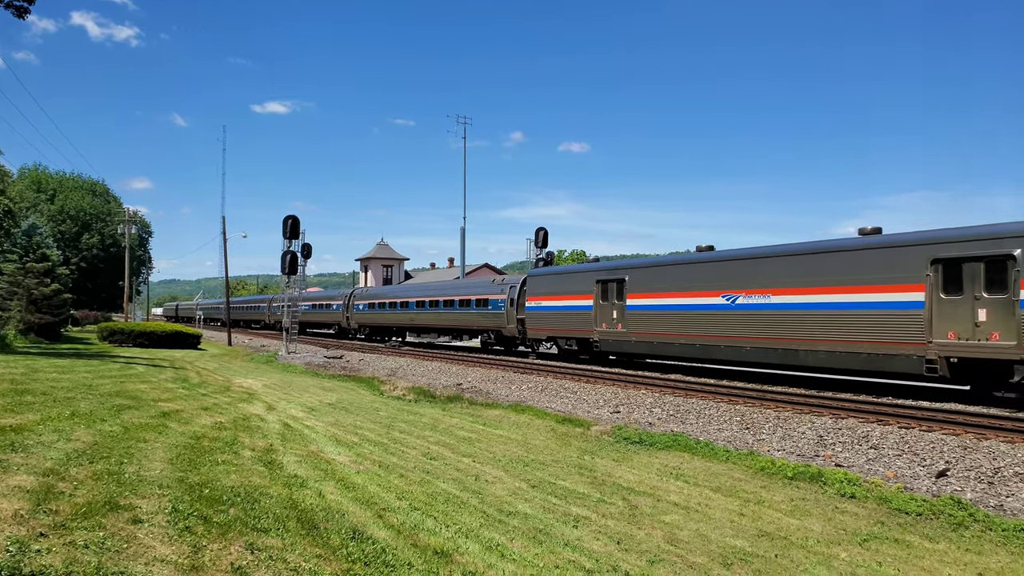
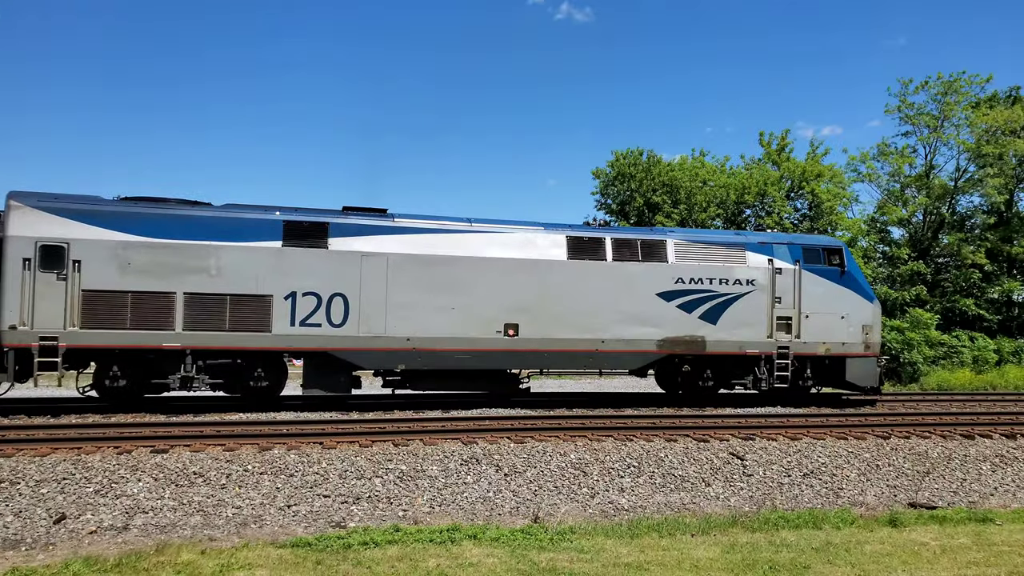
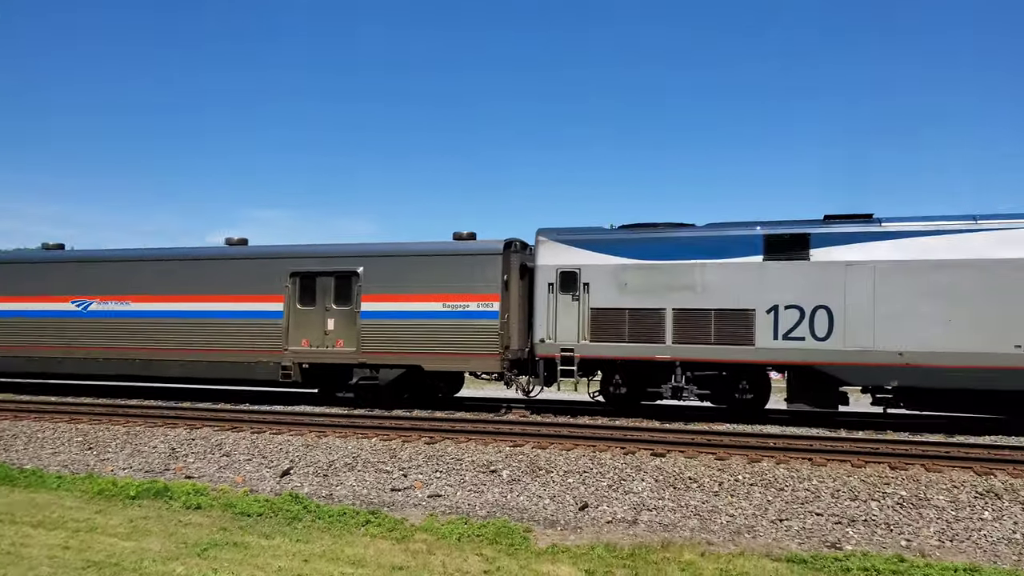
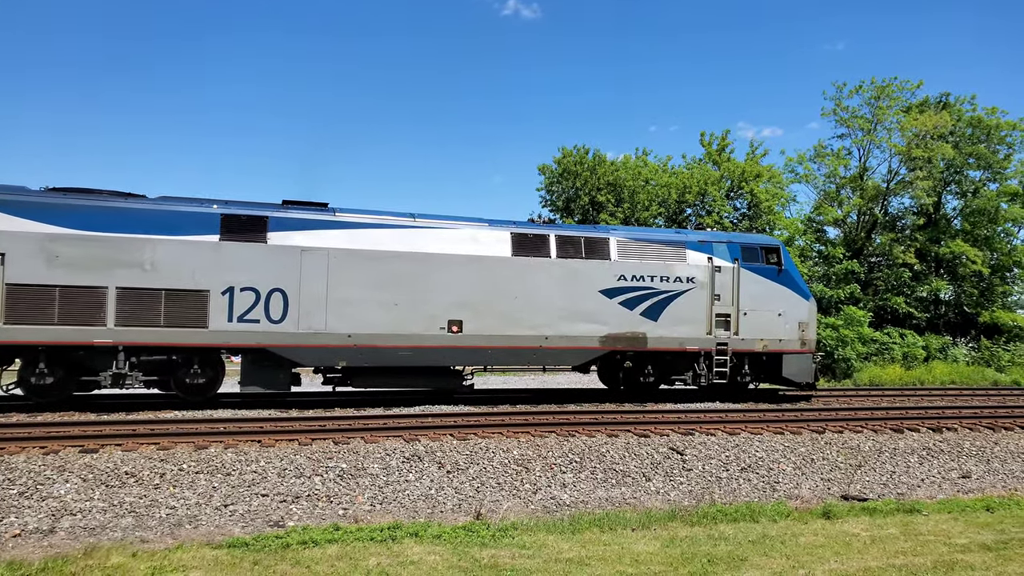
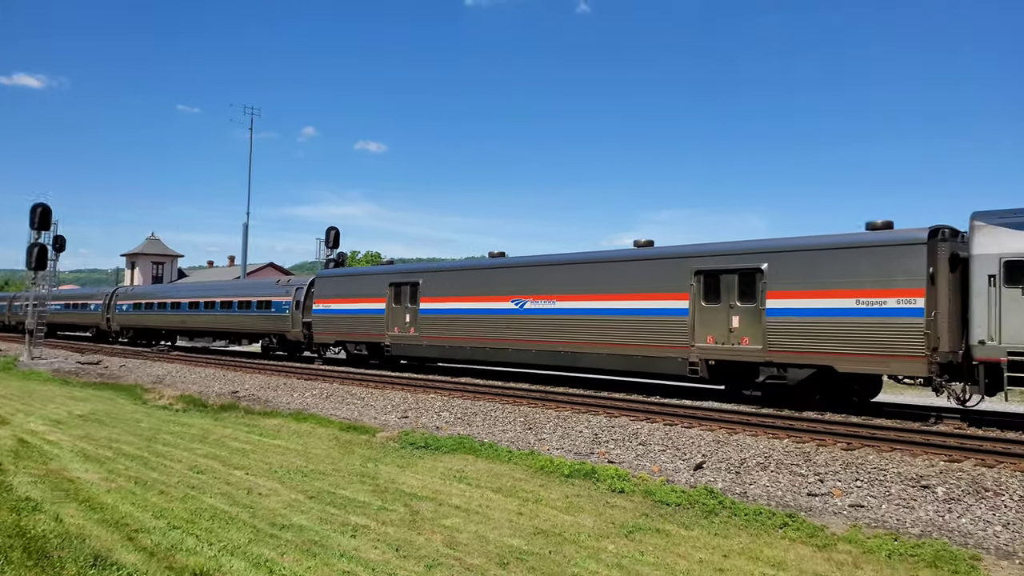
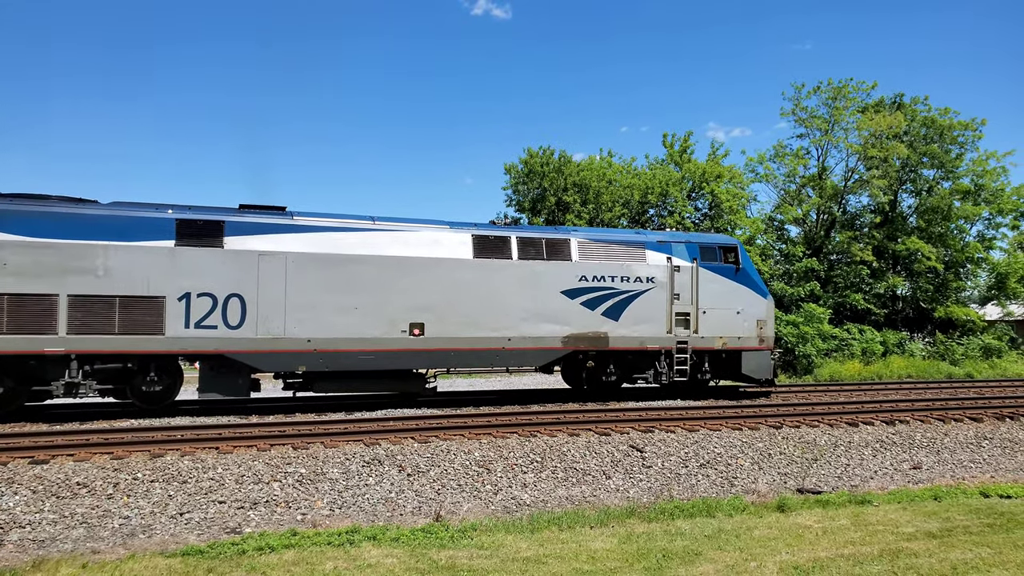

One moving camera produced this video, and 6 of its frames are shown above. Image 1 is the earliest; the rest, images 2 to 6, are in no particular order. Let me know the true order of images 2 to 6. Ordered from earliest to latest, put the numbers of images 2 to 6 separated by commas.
5, 3, 2, 4, 6
